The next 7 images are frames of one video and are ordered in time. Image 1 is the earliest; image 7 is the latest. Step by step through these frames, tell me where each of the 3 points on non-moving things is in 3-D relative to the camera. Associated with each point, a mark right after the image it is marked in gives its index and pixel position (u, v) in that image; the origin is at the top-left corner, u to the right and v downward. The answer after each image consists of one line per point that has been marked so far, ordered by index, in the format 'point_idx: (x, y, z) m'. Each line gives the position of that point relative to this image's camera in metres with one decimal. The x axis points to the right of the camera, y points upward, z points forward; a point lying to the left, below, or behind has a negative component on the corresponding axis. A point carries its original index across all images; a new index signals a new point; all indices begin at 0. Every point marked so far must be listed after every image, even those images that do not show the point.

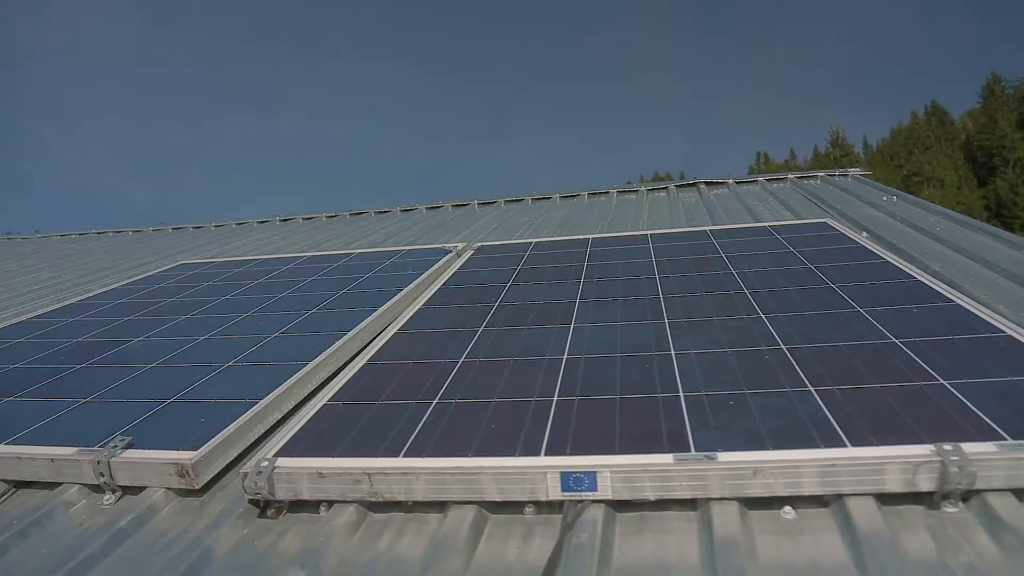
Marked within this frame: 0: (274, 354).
0: (-2.4, -0.7, +6.7) m
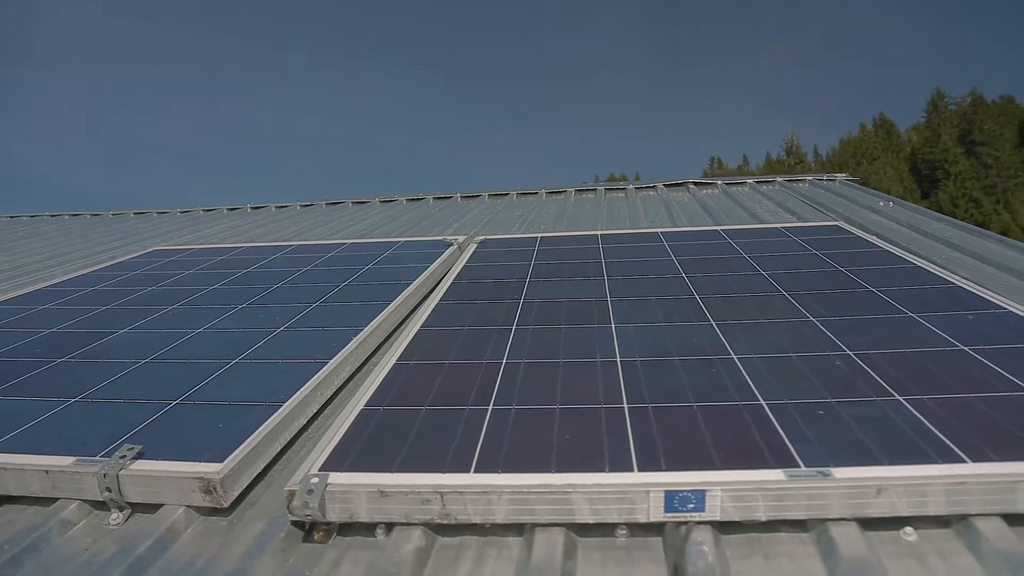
0: (-2.1, -0.6, +6.1) m
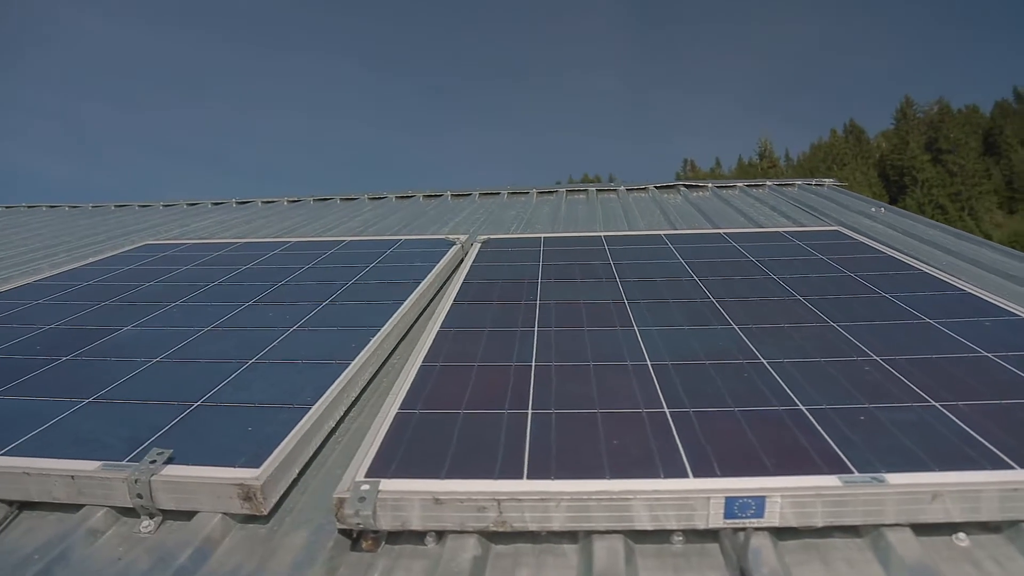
0: (-1.9, -0.6, +5.9) m
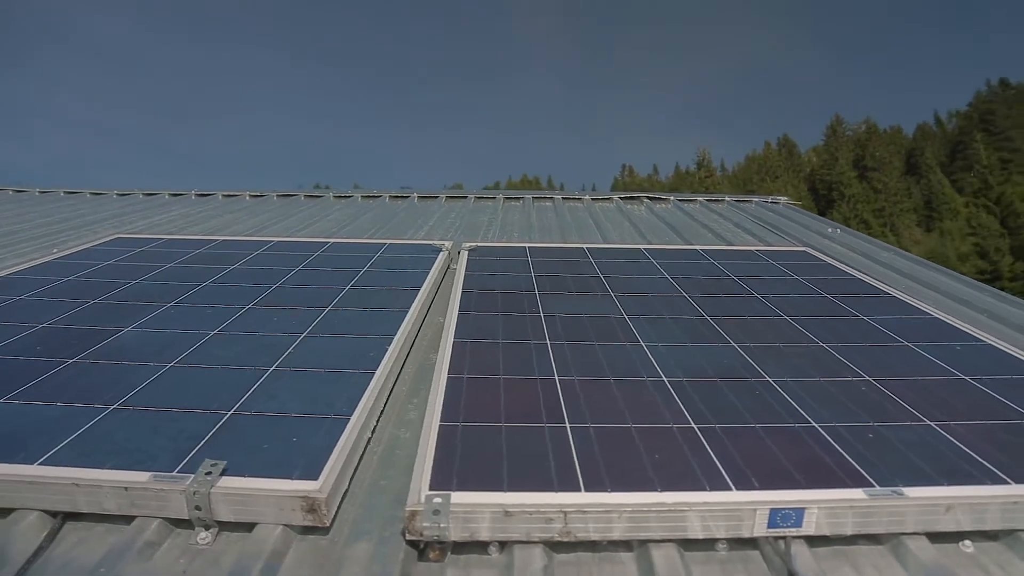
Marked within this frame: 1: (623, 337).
0: (-1.7, -0.6, +6.0) m
1: (+1.1, -0.5, +6.6) m
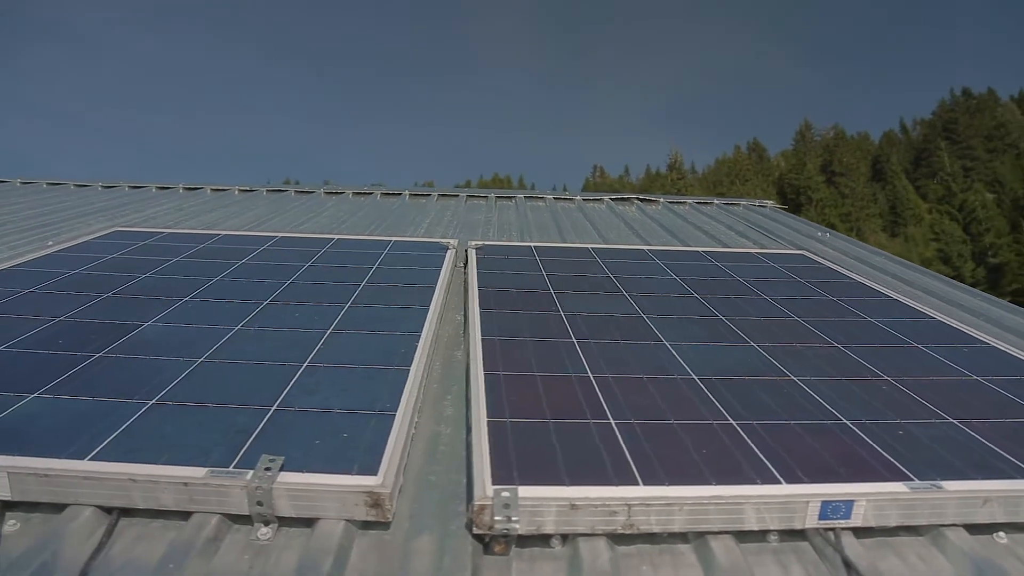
0: (-1.4, -0.6, +6.0) m
1: (+1.4, -0.5, +6.8) m
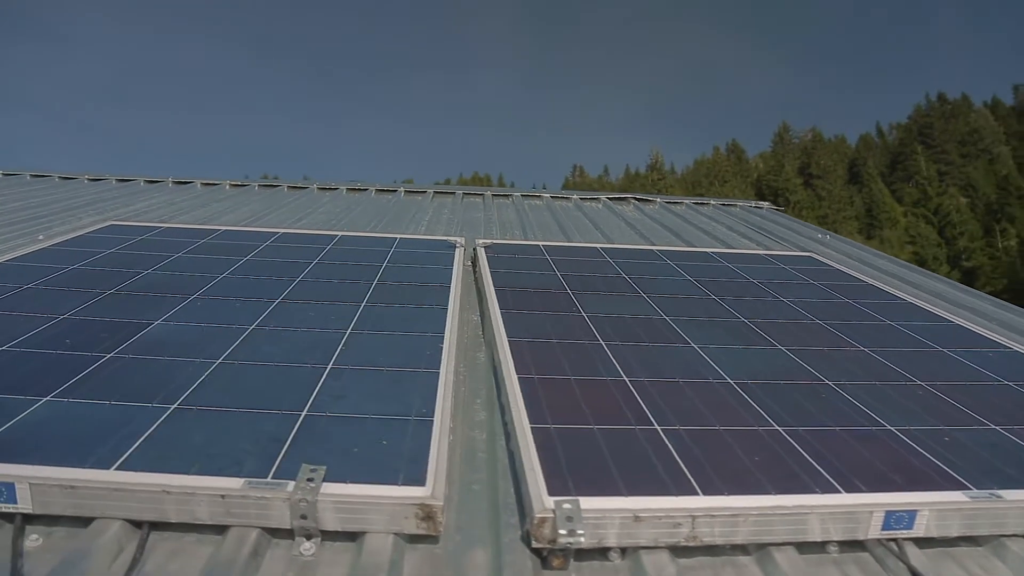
0: (-1.2, -0.6, +5.7) m
1: (+1.6, -0.5, +6.6) m
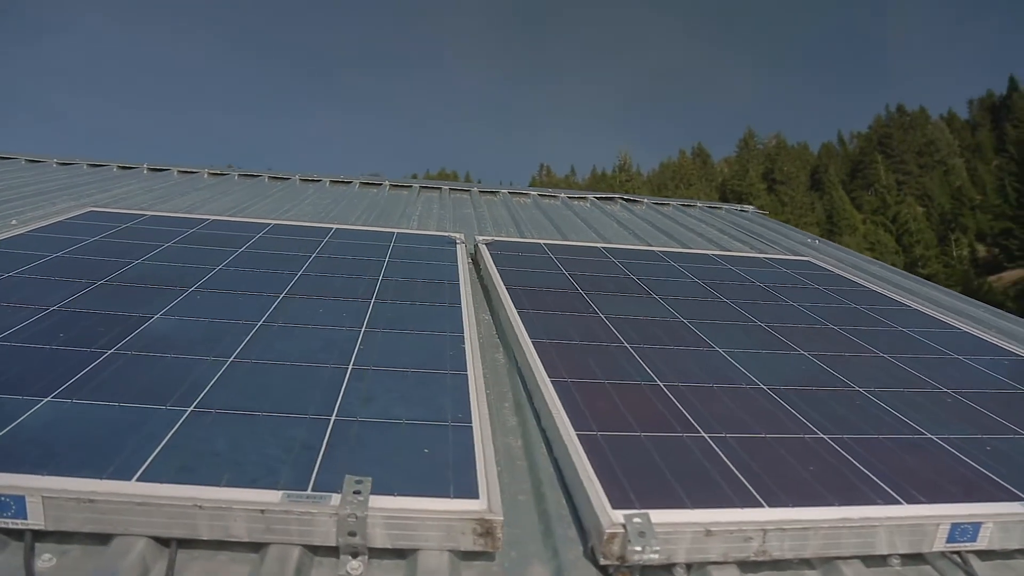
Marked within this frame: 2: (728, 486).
0: (-0.9, -0.6, +5.5) m
1: (+1.8, -0.5, +6.5) m
2: (+1.3, -1.2, +3.9) m
